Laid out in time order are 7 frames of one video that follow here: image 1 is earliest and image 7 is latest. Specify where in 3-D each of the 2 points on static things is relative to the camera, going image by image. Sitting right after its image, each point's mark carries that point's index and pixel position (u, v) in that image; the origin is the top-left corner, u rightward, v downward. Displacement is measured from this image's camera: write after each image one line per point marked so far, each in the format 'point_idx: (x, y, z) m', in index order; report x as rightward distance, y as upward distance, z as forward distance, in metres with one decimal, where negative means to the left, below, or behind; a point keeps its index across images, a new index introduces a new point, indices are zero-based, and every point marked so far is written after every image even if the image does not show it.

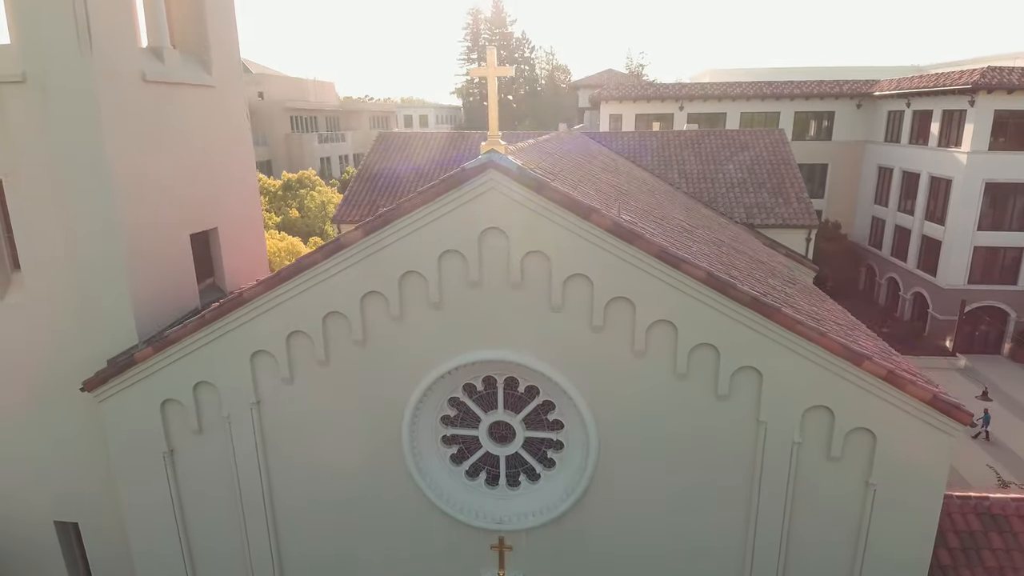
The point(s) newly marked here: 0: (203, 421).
0: (-4.0, -1.7, +8.1) m
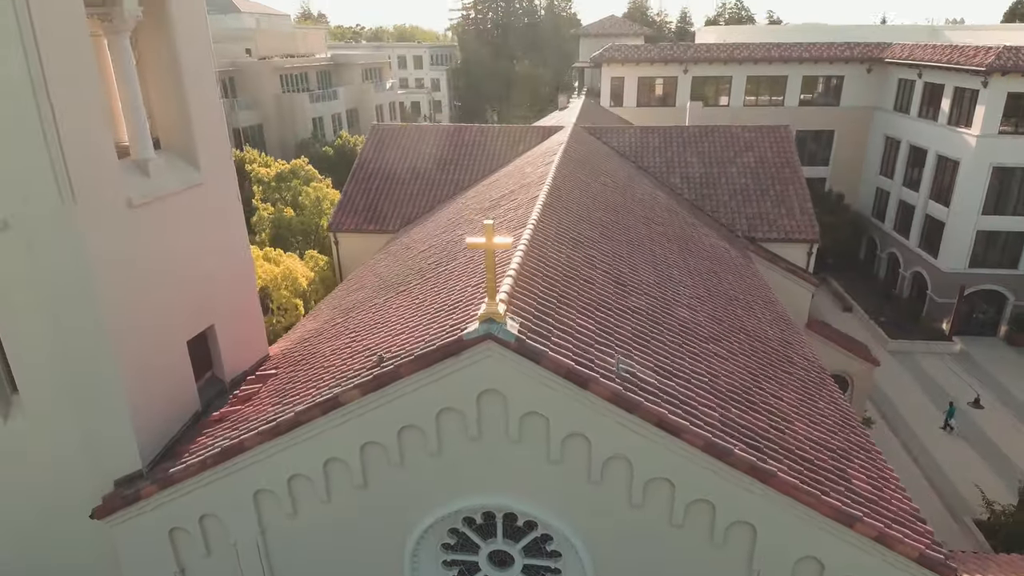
0: (-4.0, -3.4, +8.3) m
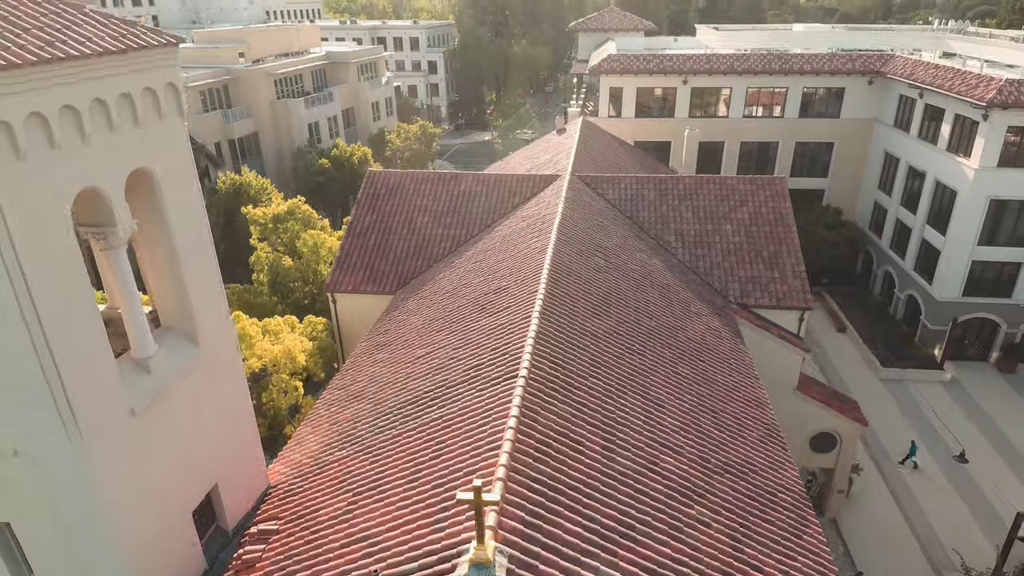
0: (-4.1, -6.1, +8.9) m
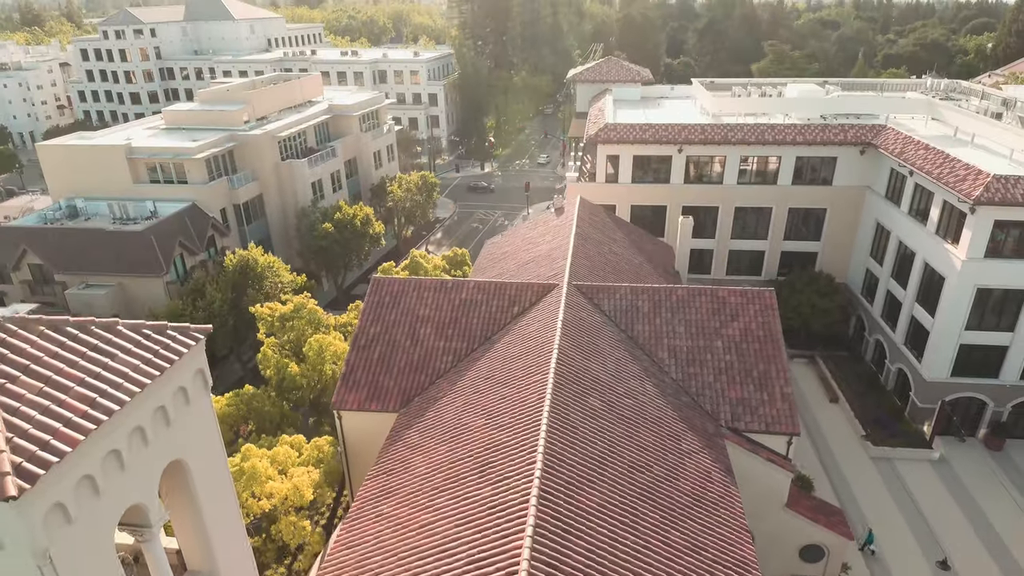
0: (-4.1, -10.2, +9.7) m
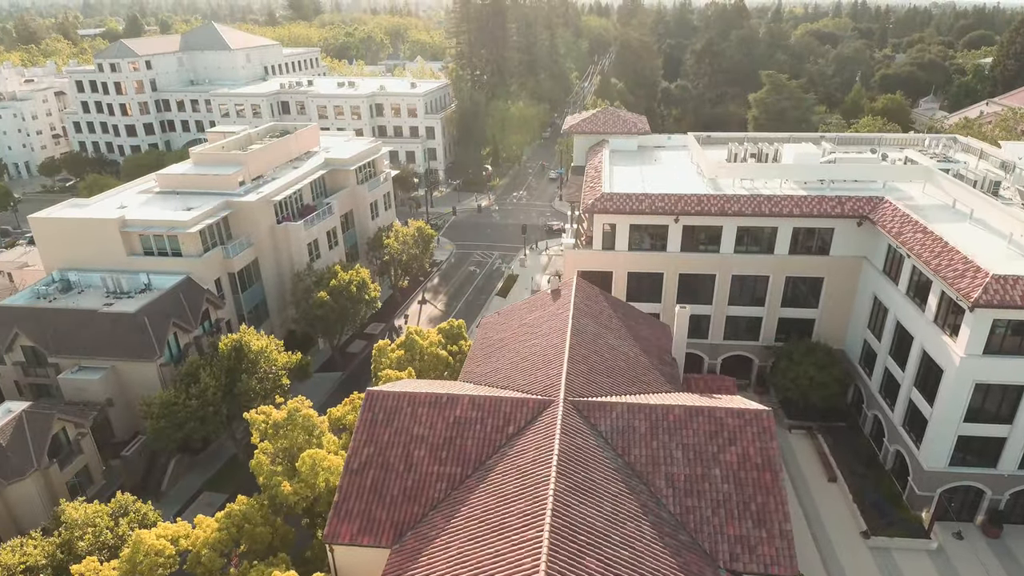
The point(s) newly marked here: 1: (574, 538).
0: (-4.2, -14.7, +9.4) m
1: (+1.8, -7.3, +18.6) m
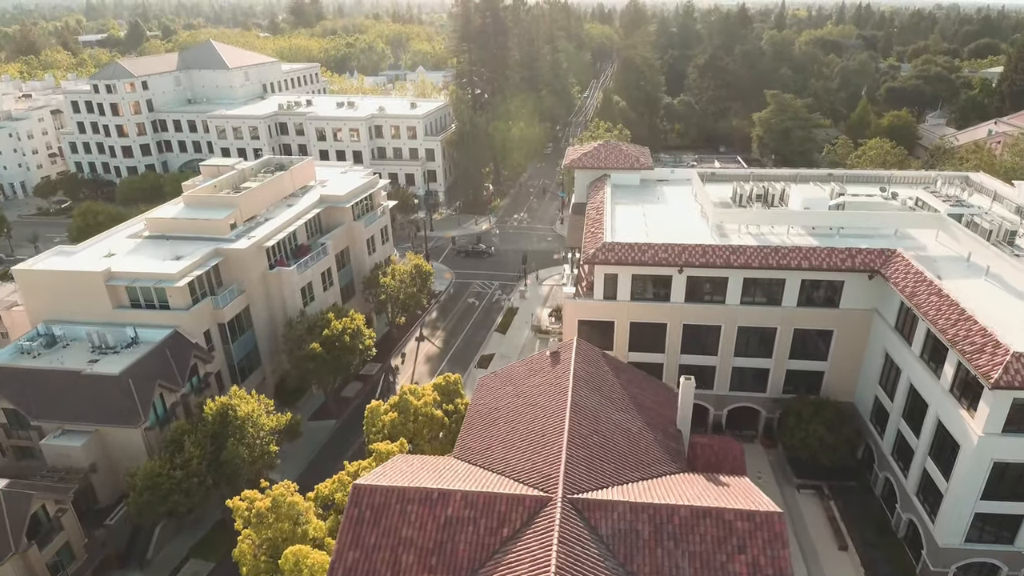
0: (-4.5, -18.0, +8.1) m
1: (+1.7, -10.6, +17.3) m
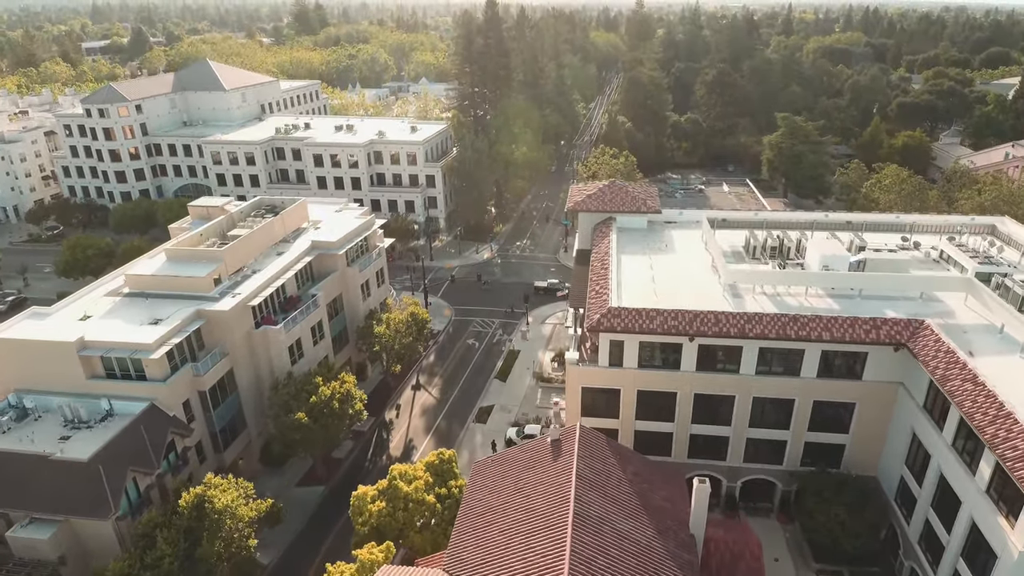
0: (-4.8, -22.0, +5.7) m
1: (+1.4, -14.7, +14.9) m
